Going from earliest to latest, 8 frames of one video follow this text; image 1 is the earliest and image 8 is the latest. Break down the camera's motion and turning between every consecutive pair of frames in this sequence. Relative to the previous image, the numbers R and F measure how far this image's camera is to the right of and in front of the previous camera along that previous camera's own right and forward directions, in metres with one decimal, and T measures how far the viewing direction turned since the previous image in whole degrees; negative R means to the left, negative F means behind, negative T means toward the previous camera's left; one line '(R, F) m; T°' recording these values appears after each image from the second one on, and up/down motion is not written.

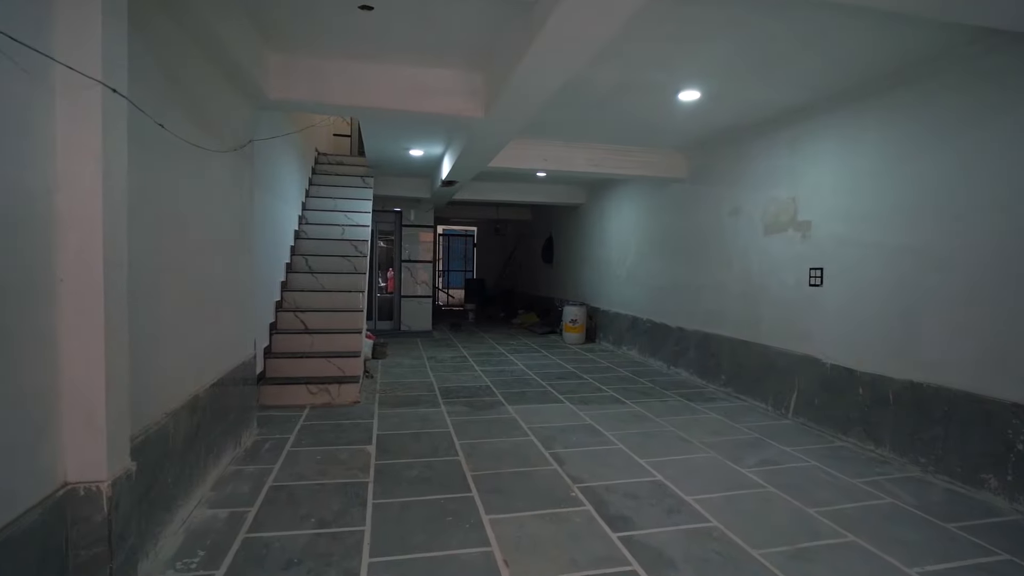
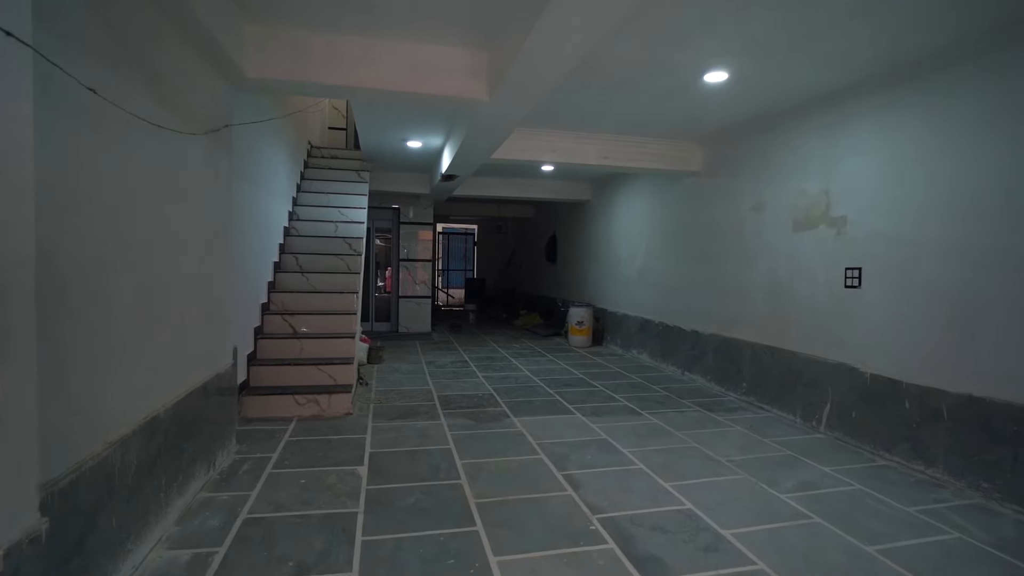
(0.0, +0.3) m; 0°
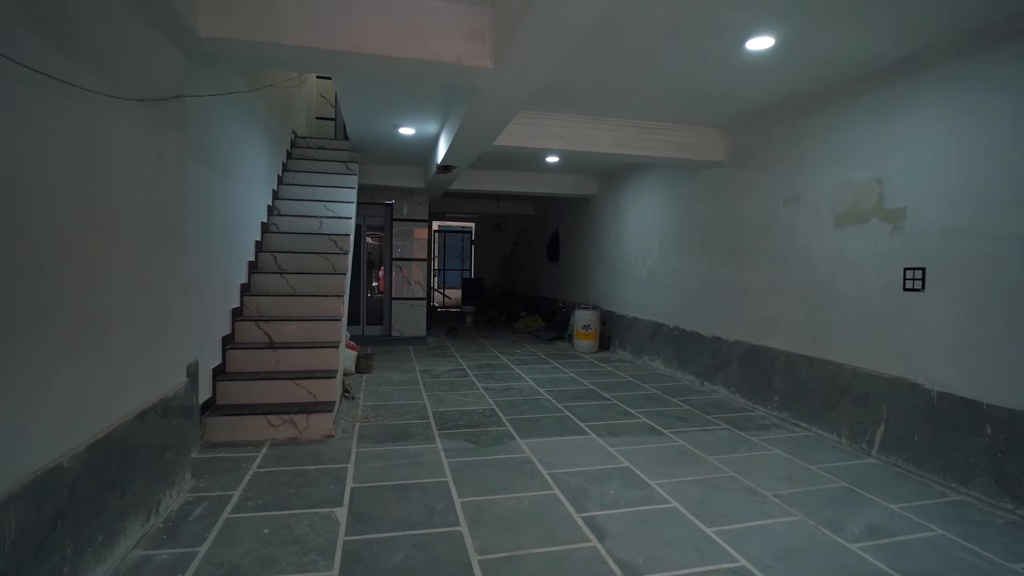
(-0.1, +0.5) m; 0°
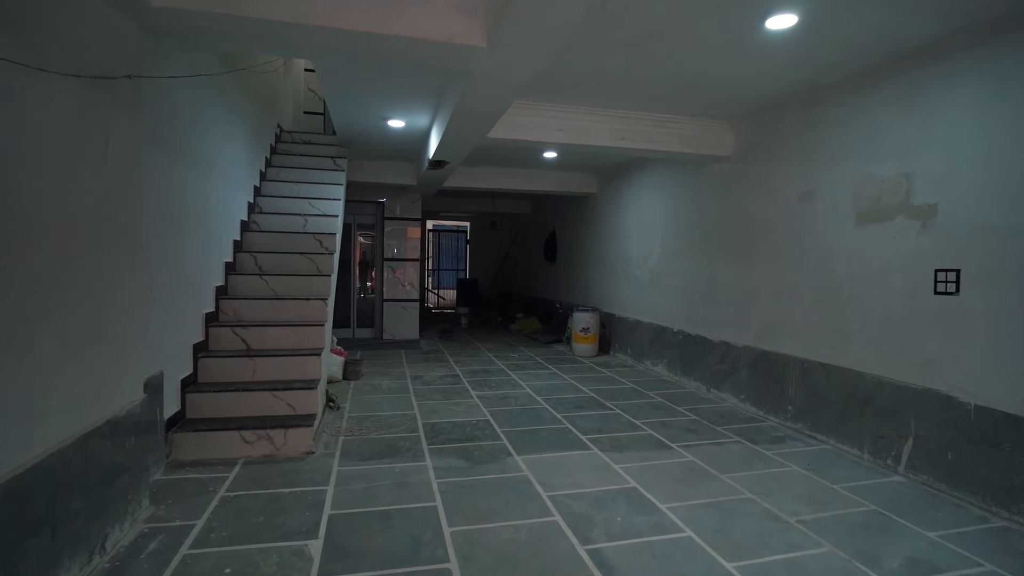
(0.0, +0.3) m; 0°
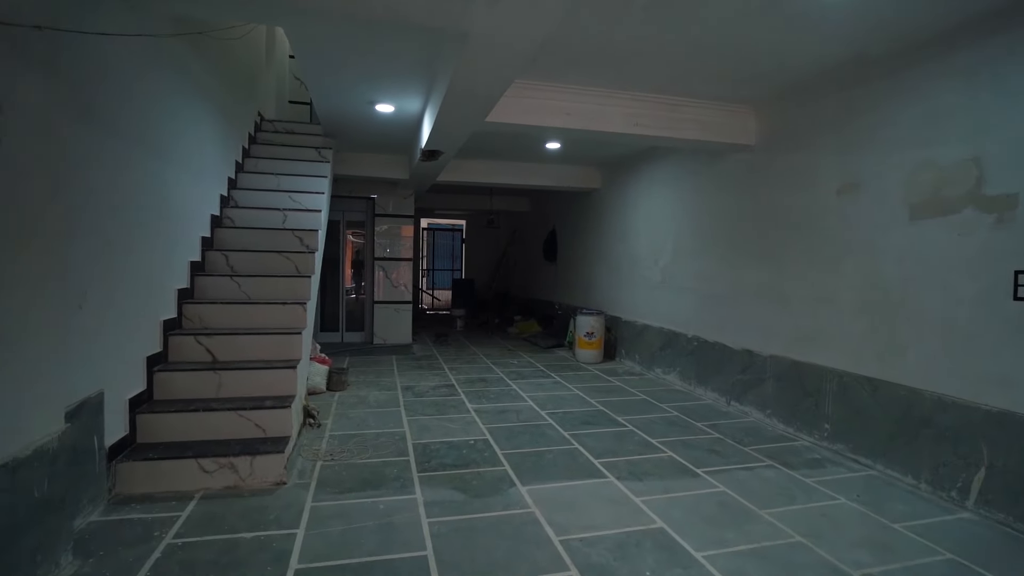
(0.0, +0.4) m; 0°
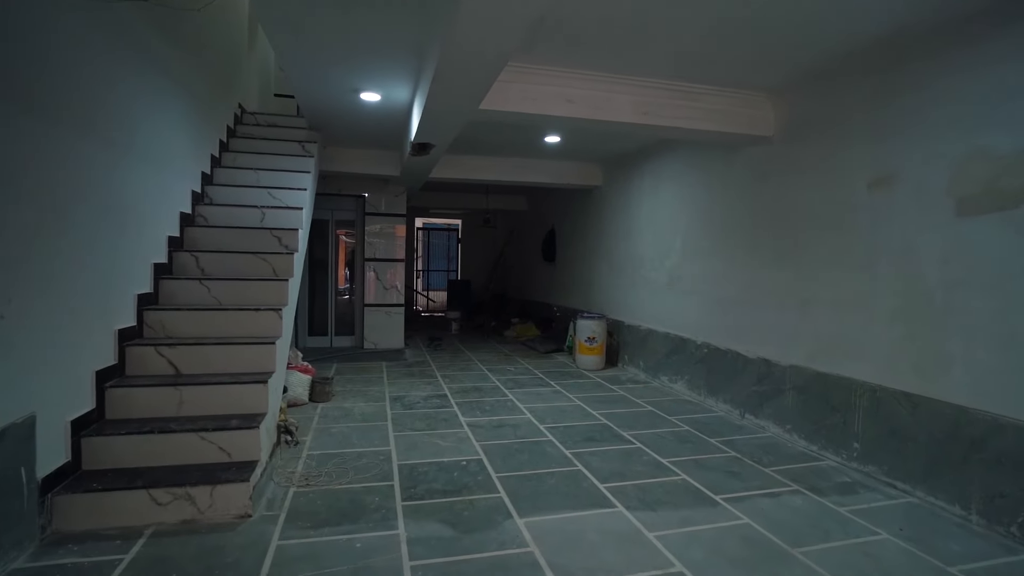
(0.0, +0.3) m; 0°
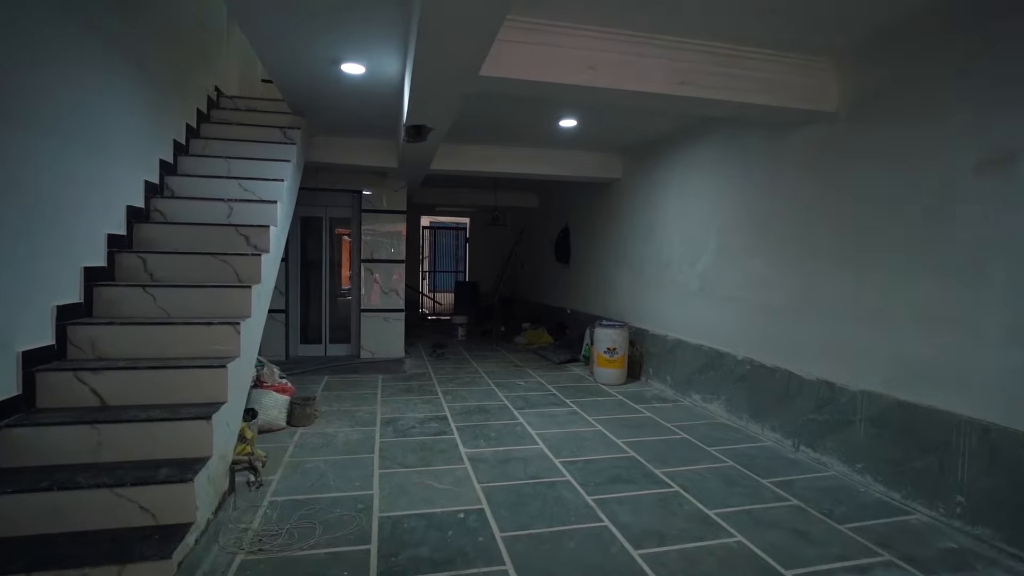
(0.0, +0.6) m; -1°
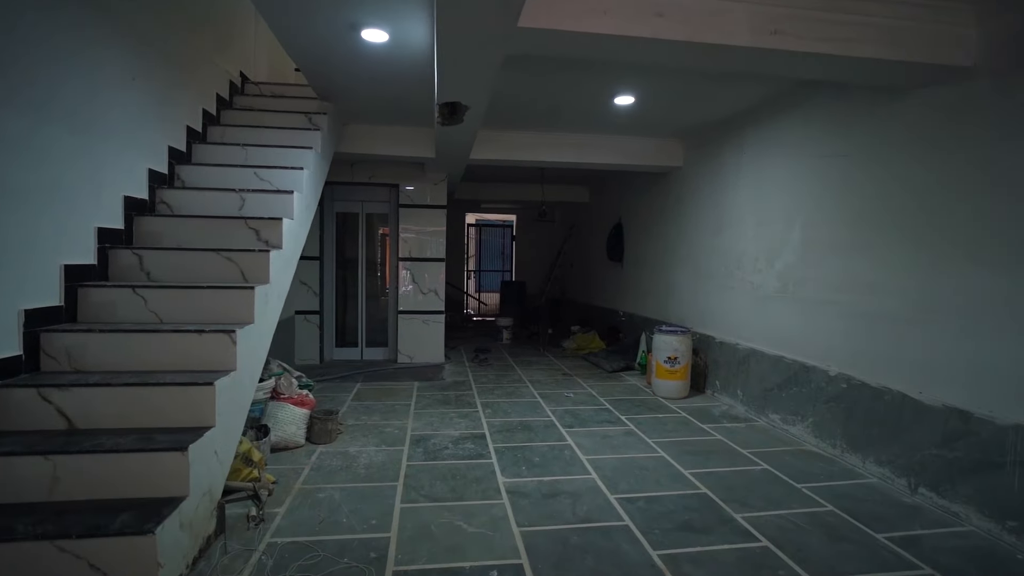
(0.0, +0.5) m; -5°
